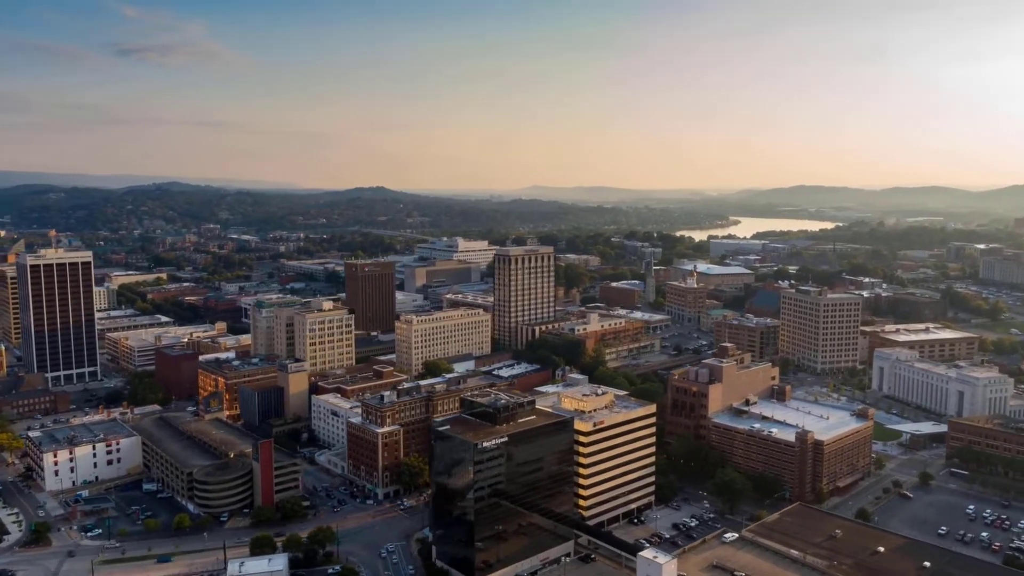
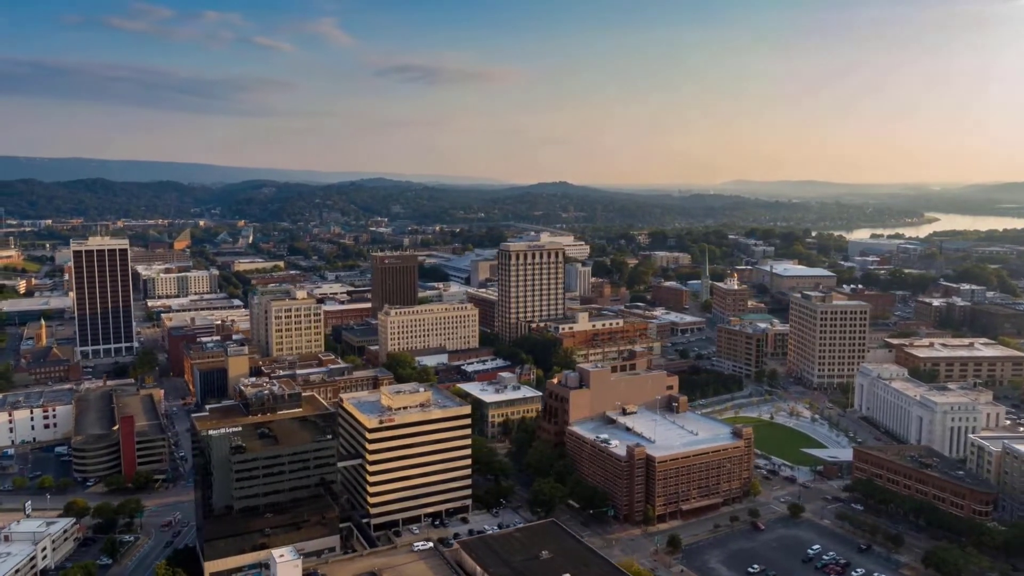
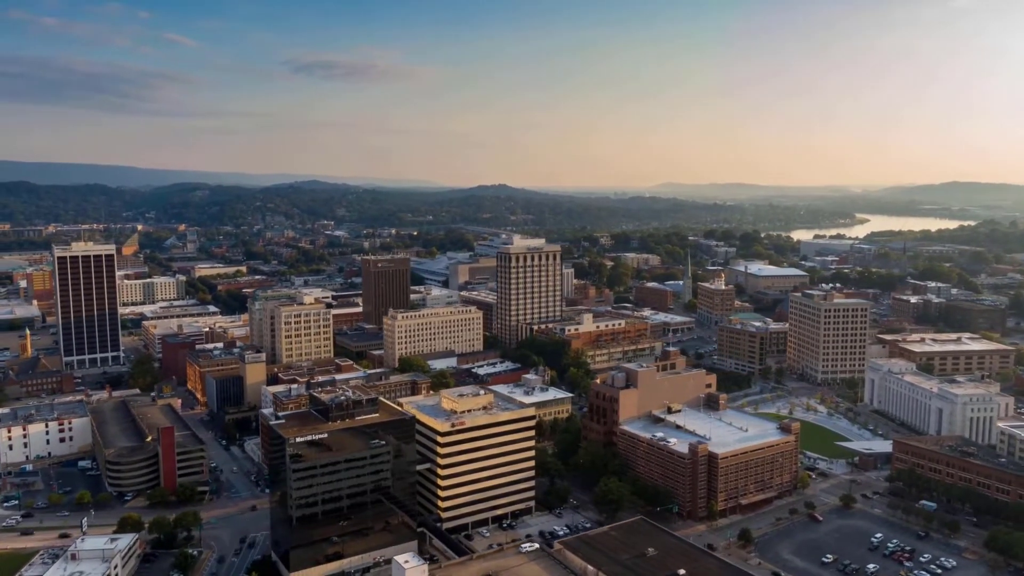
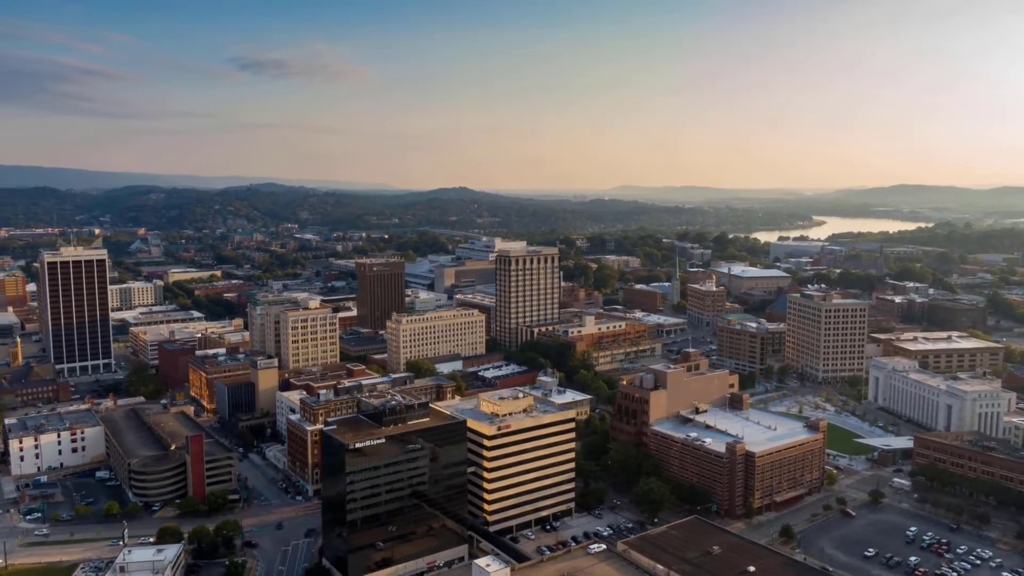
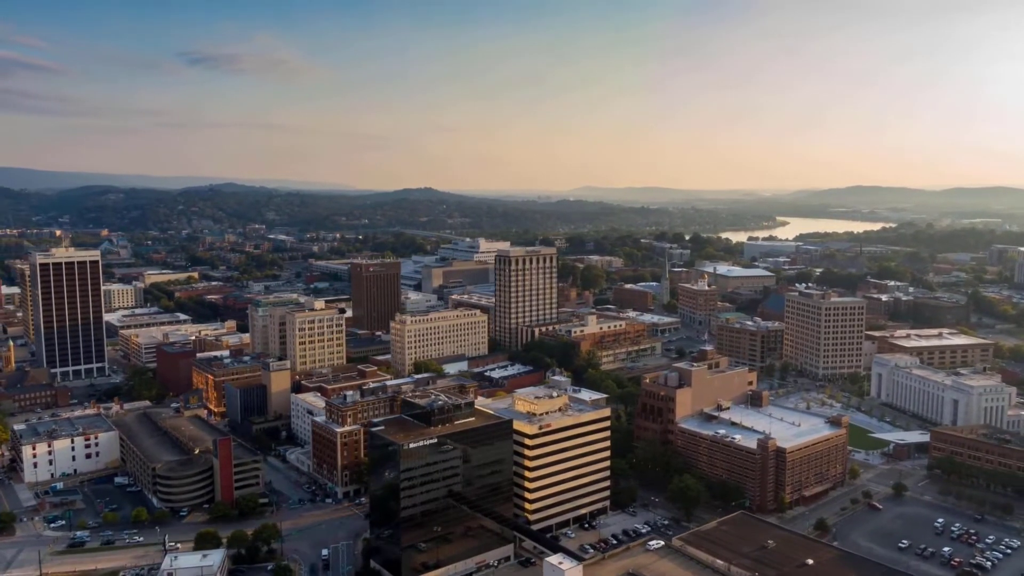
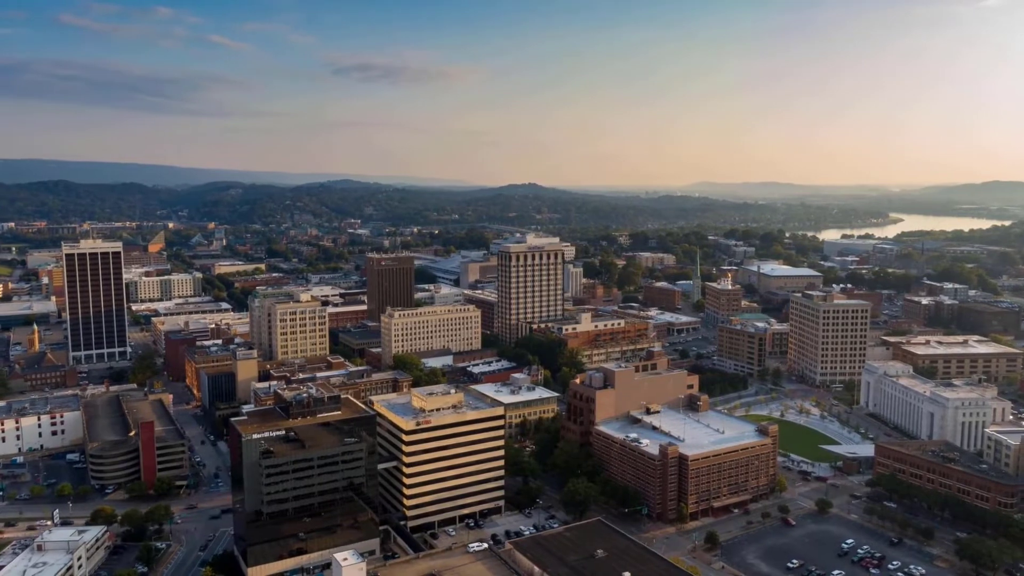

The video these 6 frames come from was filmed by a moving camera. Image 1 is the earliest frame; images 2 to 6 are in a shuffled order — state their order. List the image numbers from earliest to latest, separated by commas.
5, 4, 3, 6, 2
